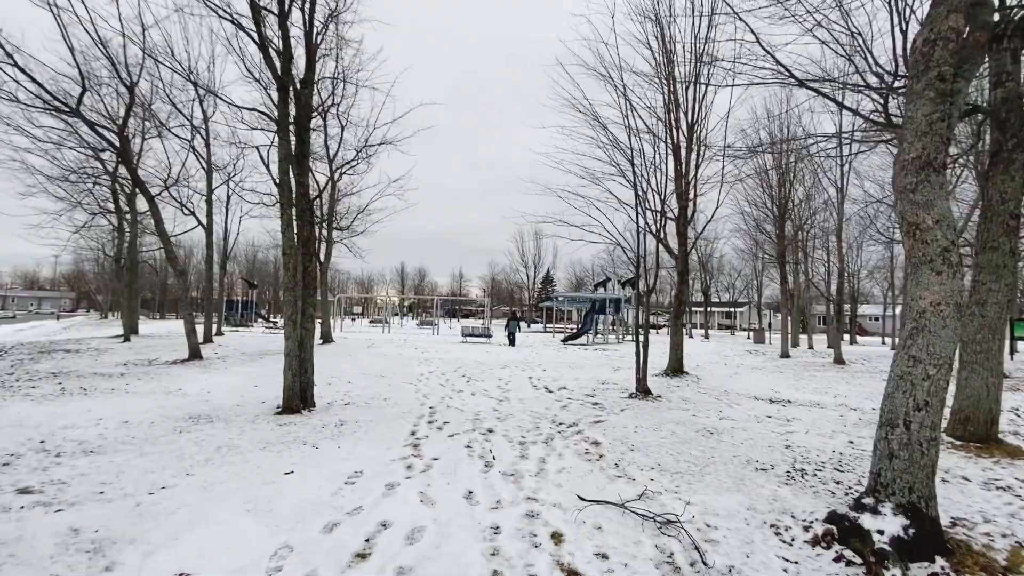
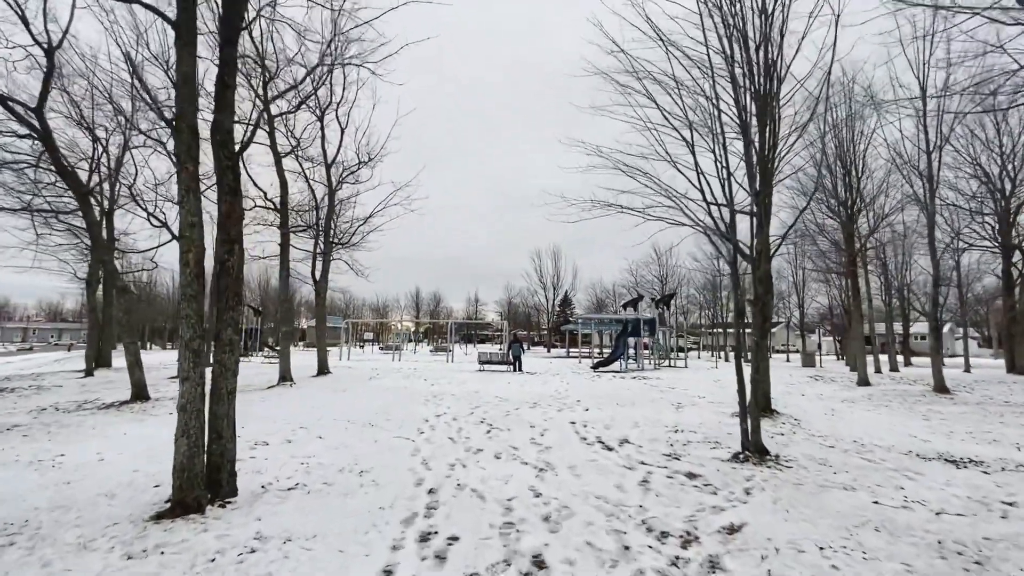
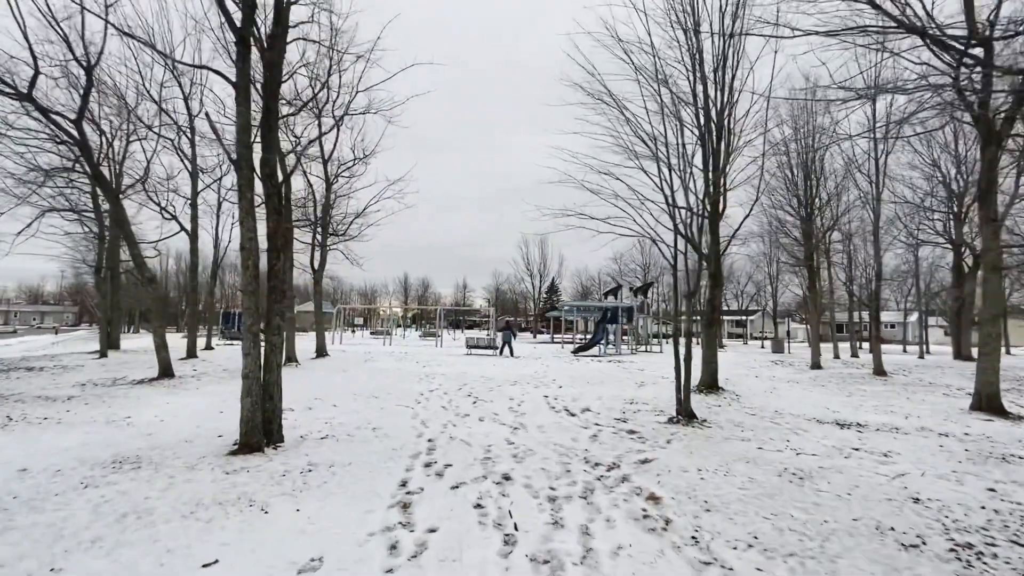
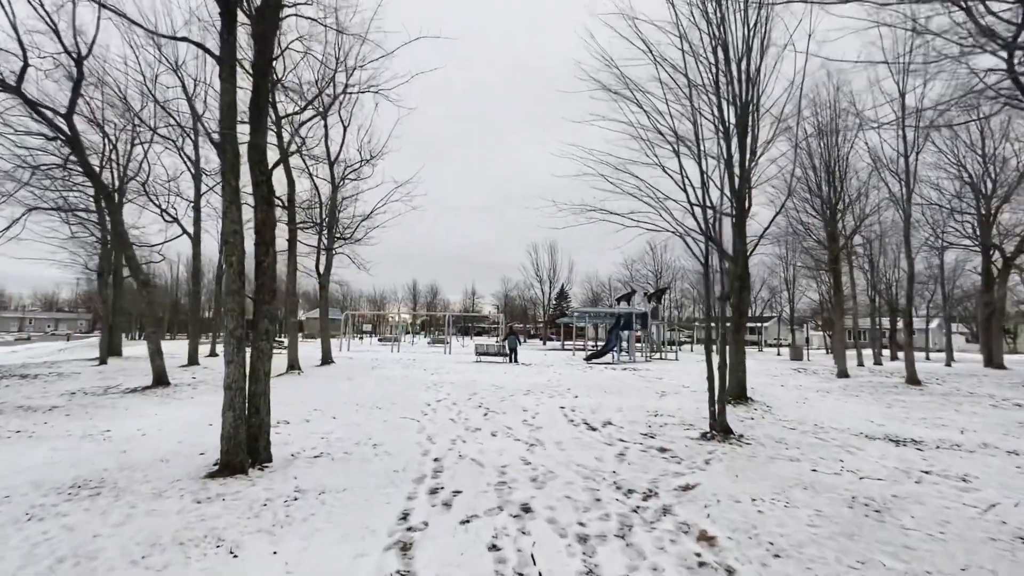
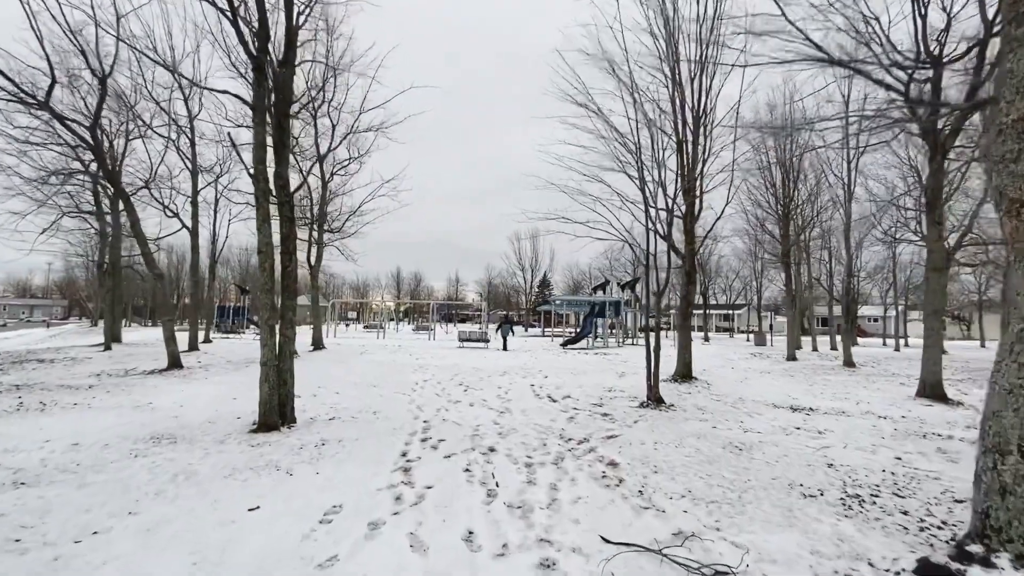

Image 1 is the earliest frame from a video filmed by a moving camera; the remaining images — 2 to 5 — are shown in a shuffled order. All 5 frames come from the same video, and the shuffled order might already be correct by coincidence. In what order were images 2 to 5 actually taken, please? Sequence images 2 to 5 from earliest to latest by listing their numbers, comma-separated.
5, 3, 4, 2
